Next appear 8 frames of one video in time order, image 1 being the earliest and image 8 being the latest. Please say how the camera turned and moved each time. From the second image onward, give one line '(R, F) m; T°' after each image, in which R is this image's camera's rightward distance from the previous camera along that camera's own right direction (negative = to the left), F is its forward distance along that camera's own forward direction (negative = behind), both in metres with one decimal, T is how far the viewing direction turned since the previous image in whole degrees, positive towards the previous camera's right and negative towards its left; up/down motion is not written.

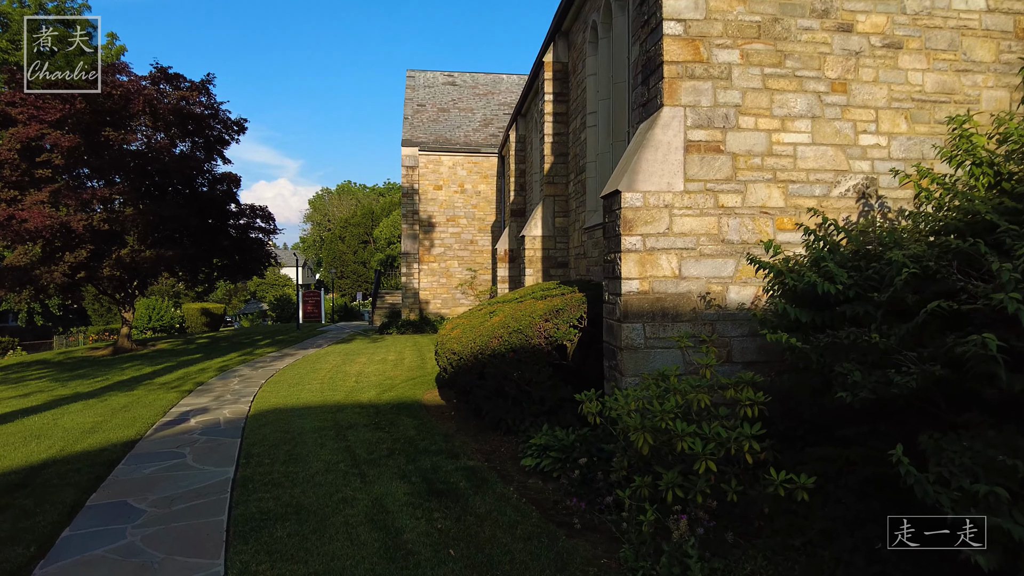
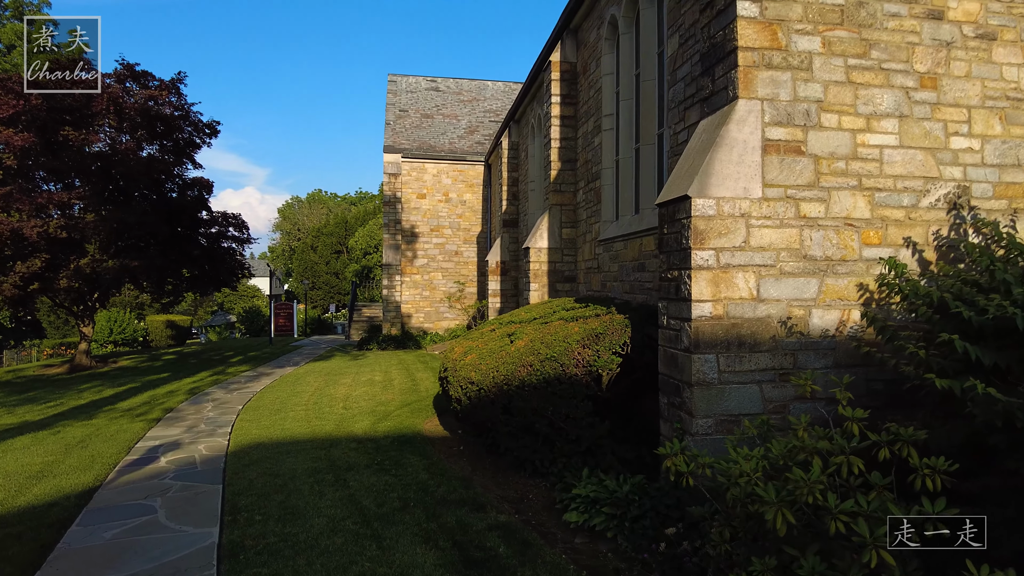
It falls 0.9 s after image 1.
(-0.5, +0.8) m; +3°
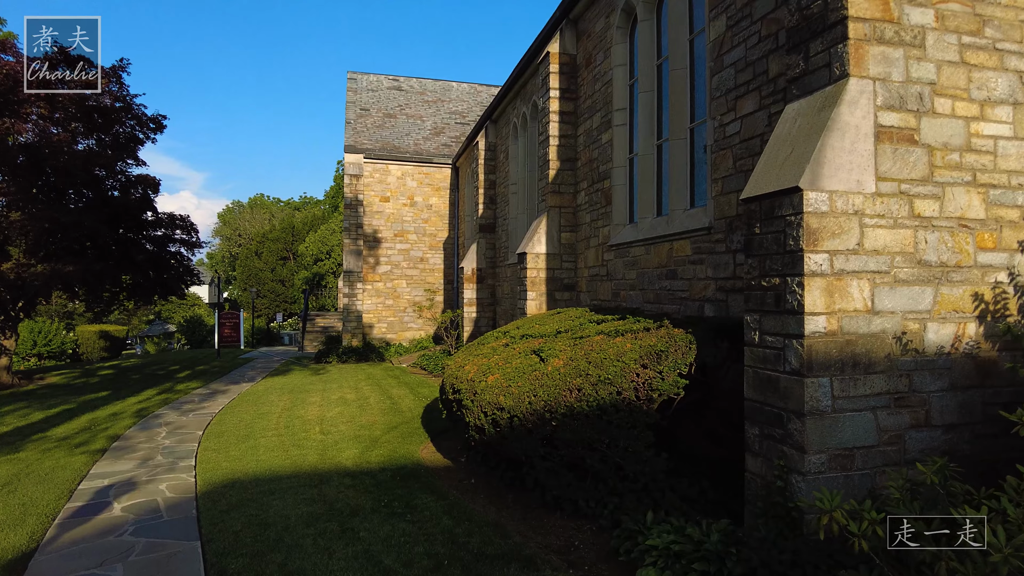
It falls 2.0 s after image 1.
(-0.7, +0.8) m; +5°
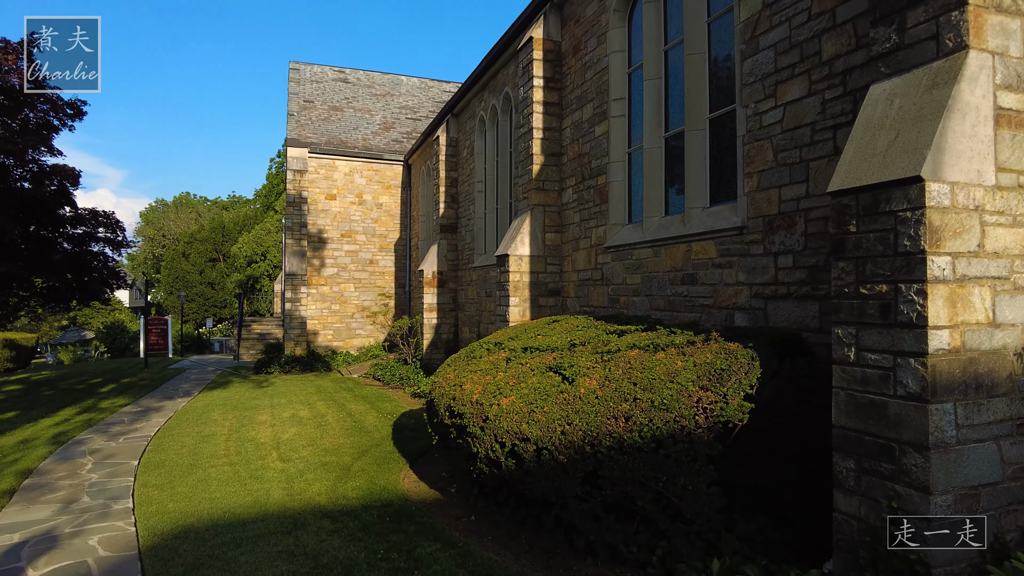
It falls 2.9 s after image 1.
(-0.6, +0.8) m; +6°
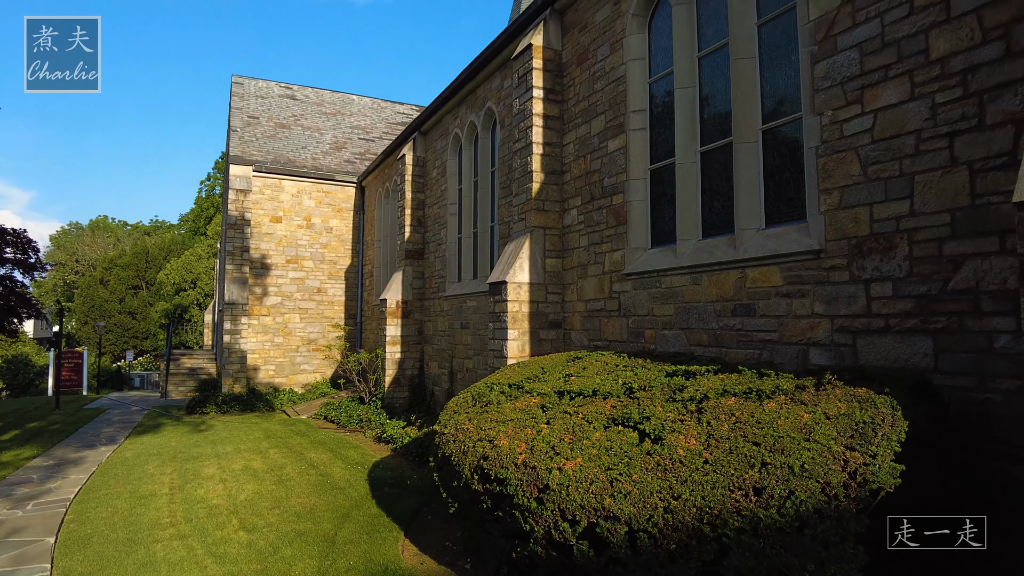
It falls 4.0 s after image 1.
(-0.7, +0.9) m; +6°
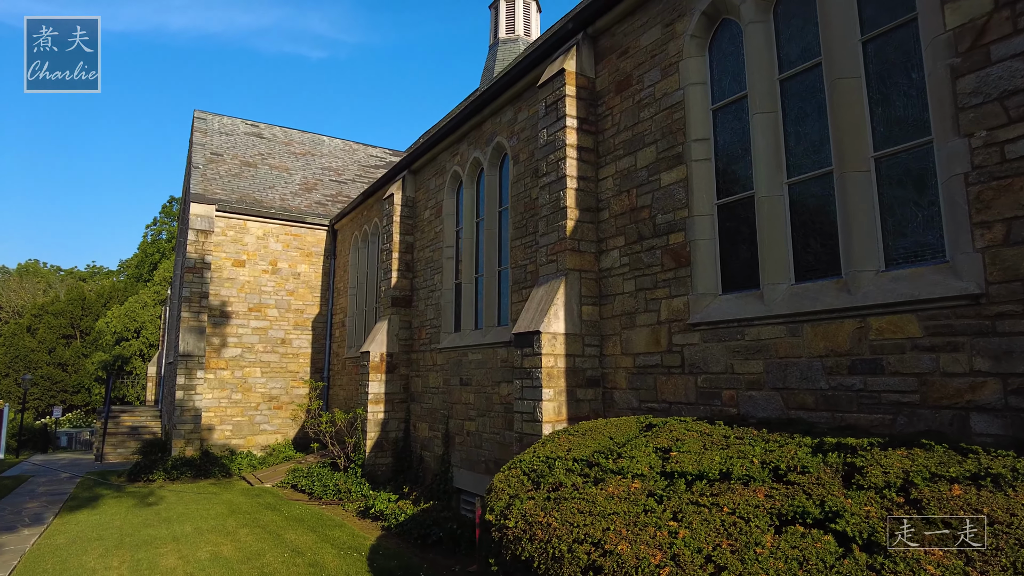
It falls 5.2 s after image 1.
(-0.8, +1.0) m; +5°
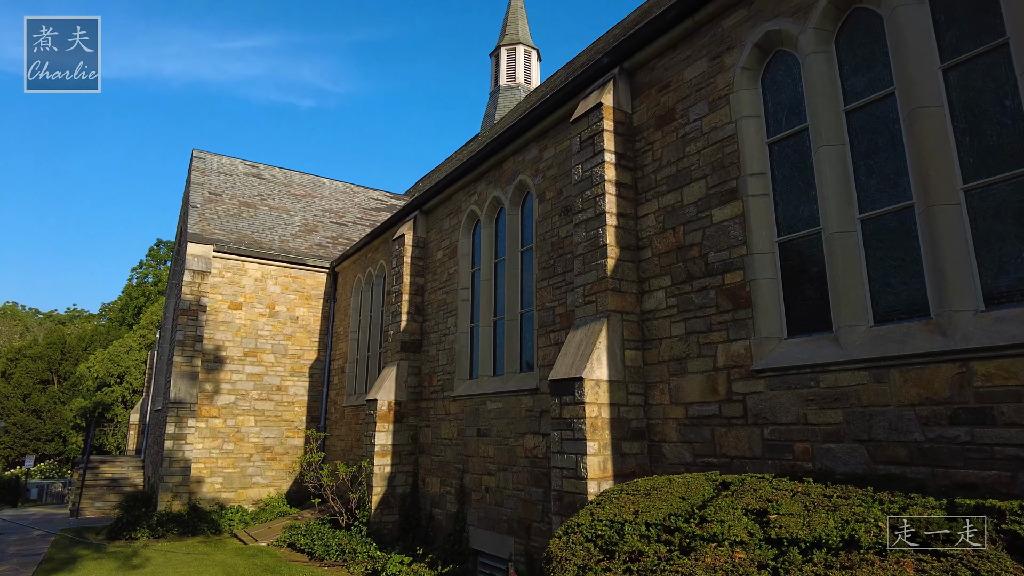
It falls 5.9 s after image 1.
(-0.5, +0.4) m; +1°
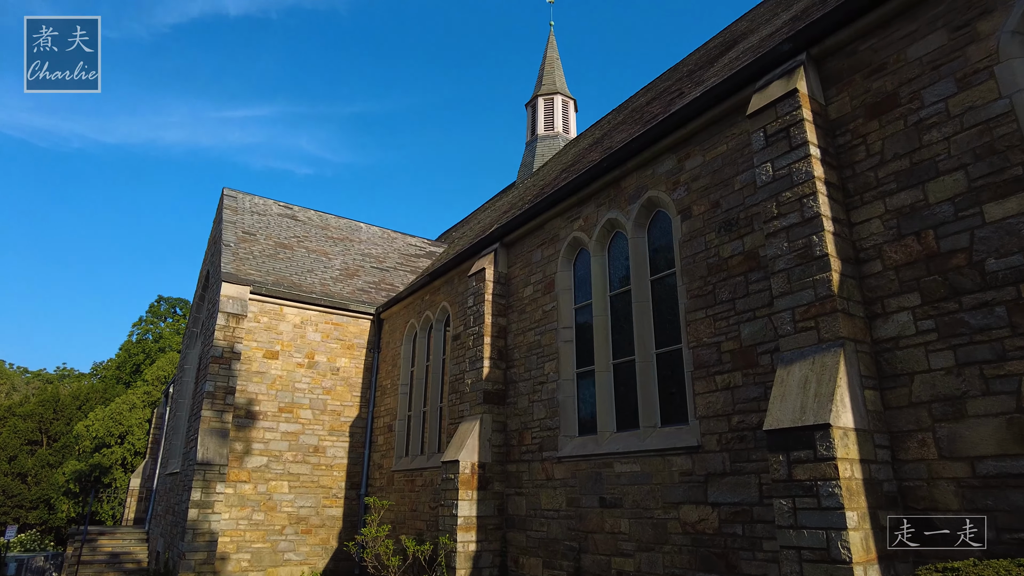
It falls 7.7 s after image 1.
(-1.5, +1.3) m; +1°
